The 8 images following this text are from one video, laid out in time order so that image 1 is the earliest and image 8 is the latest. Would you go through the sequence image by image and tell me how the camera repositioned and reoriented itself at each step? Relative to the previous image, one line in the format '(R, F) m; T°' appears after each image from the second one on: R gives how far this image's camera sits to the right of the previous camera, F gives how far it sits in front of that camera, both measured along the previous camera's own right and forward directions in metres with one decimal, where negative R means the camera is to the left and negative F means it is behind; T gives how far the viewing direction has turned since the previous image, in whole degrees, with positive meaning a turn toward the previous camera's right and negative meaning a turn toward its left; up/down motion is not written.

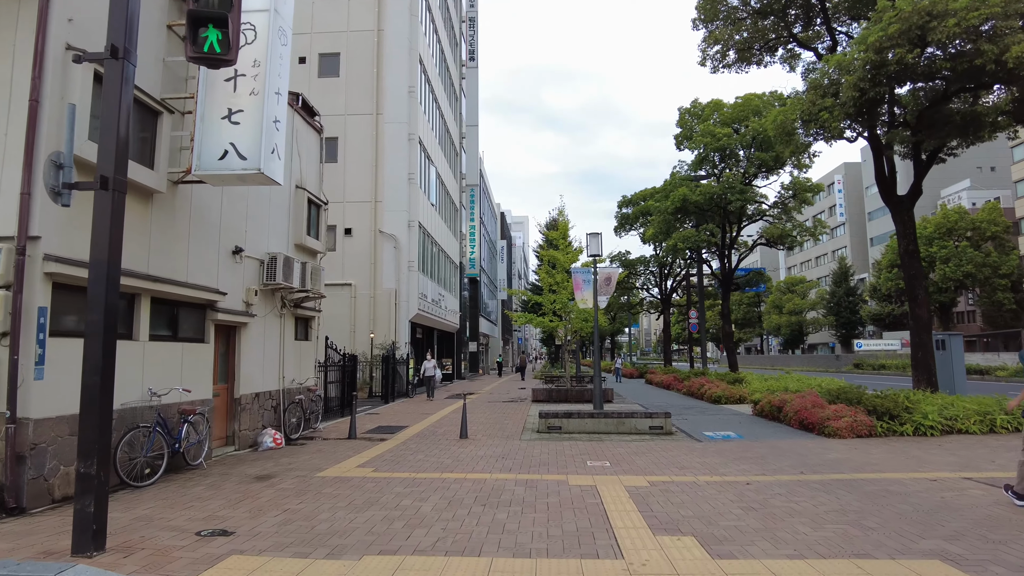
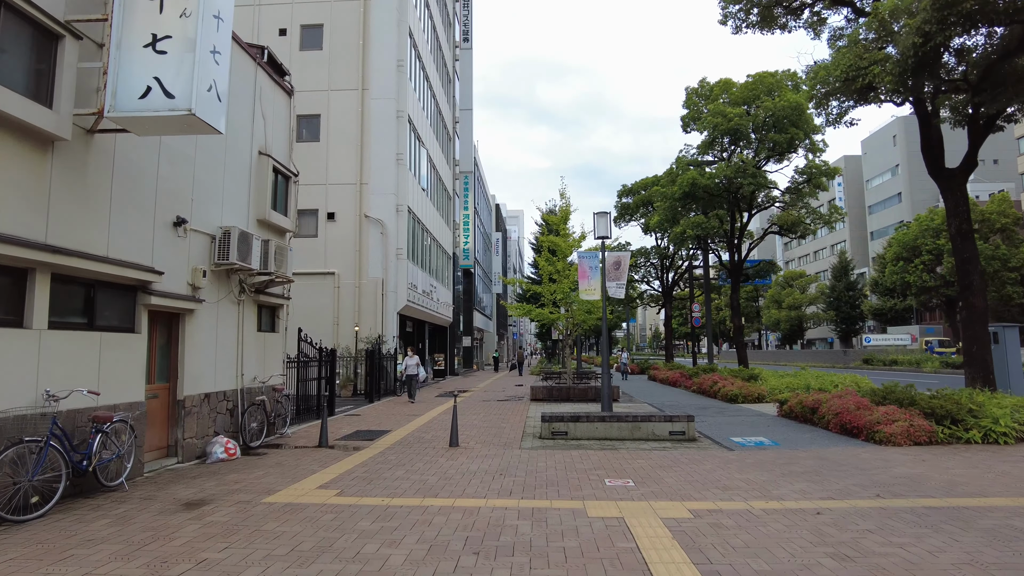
(-0.1, +1.9) m; 0°
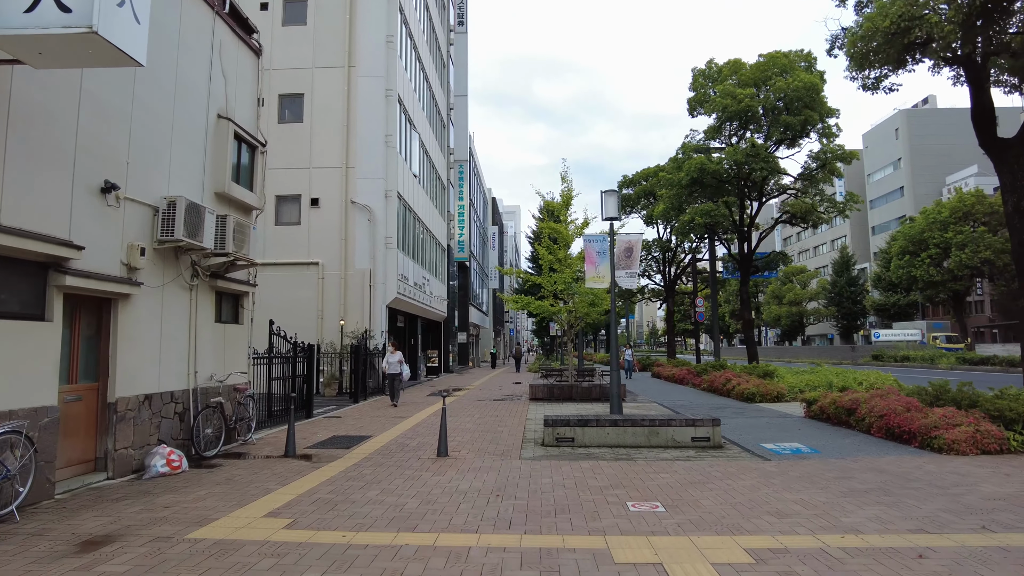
(0.0, +1.6) m; 0°
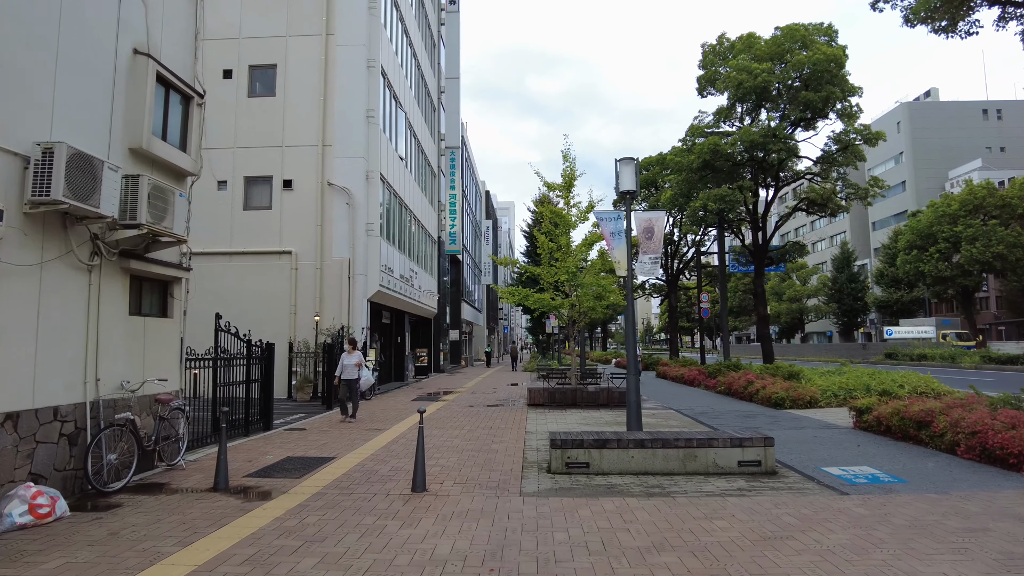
(-0.1, +2.2) m; +1°
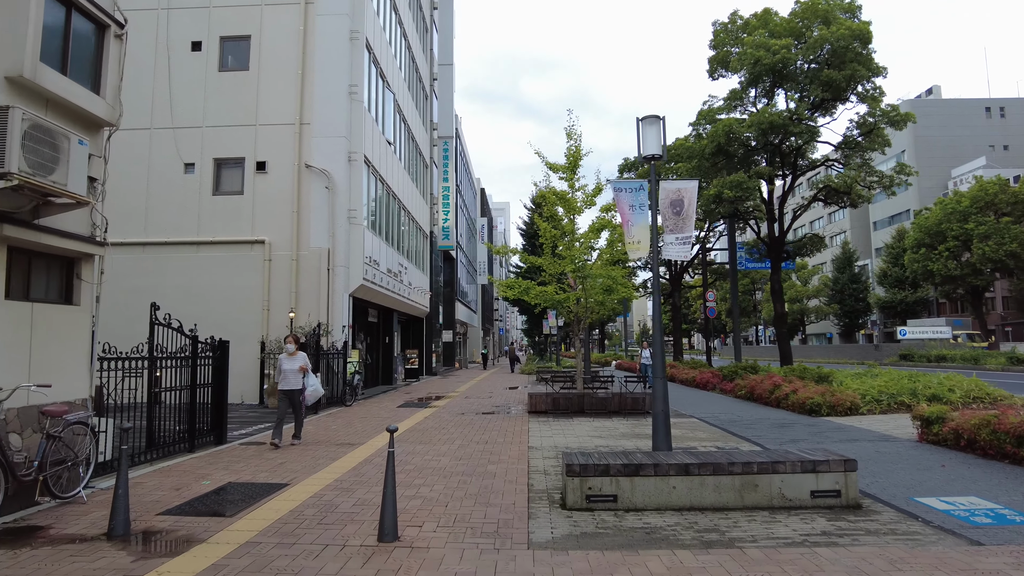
(-0.1, +1.9) m; 0°
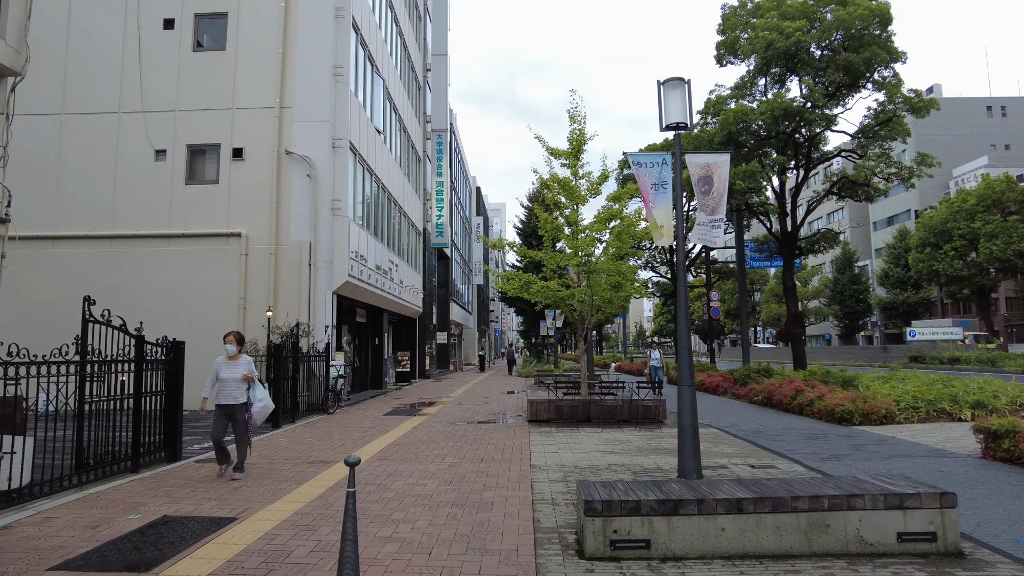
(0.0, +1.4) m; 0°
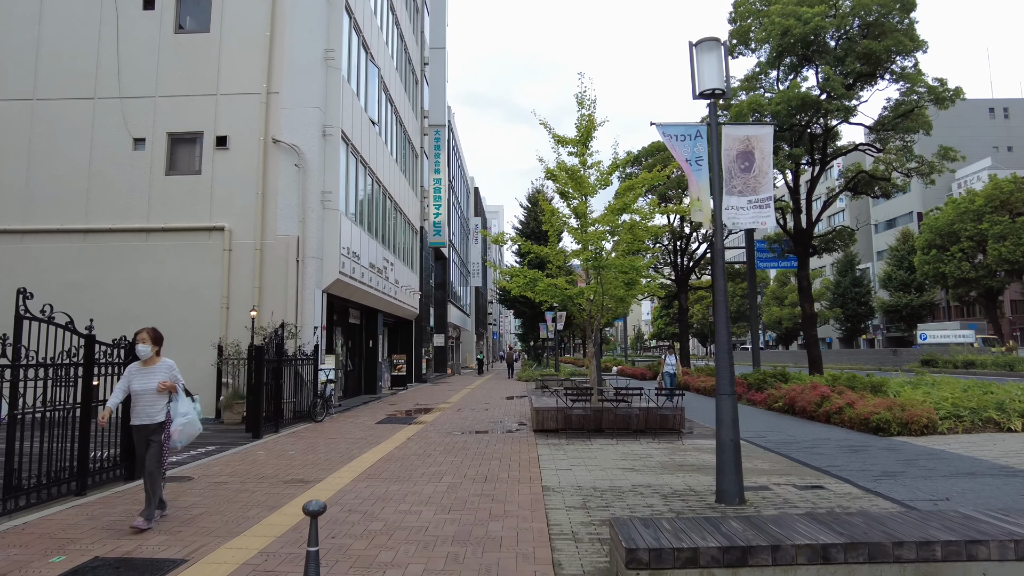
(-0.1, +1.1) m; 0°
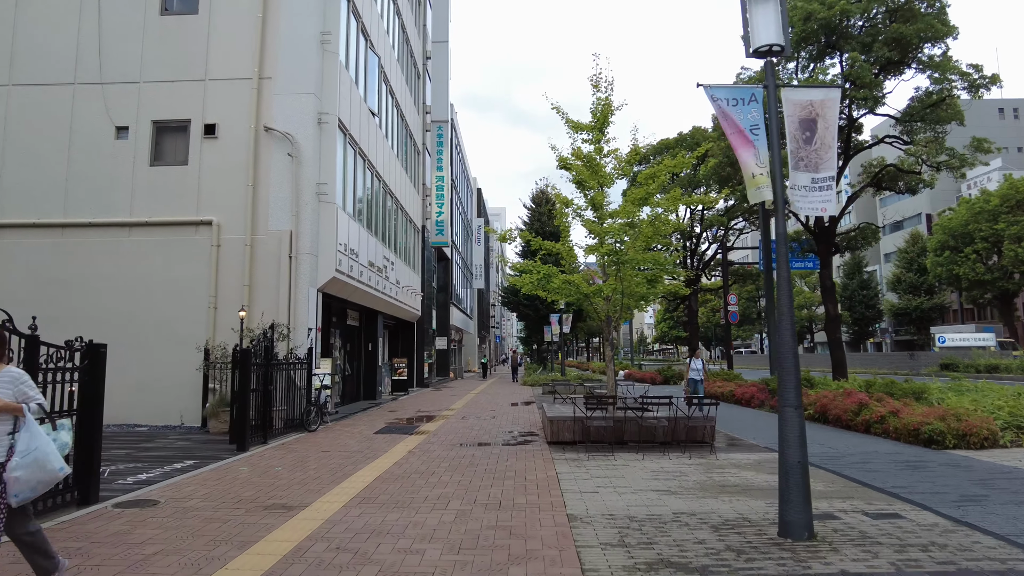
(-0.2, +1.1) m; 0°
